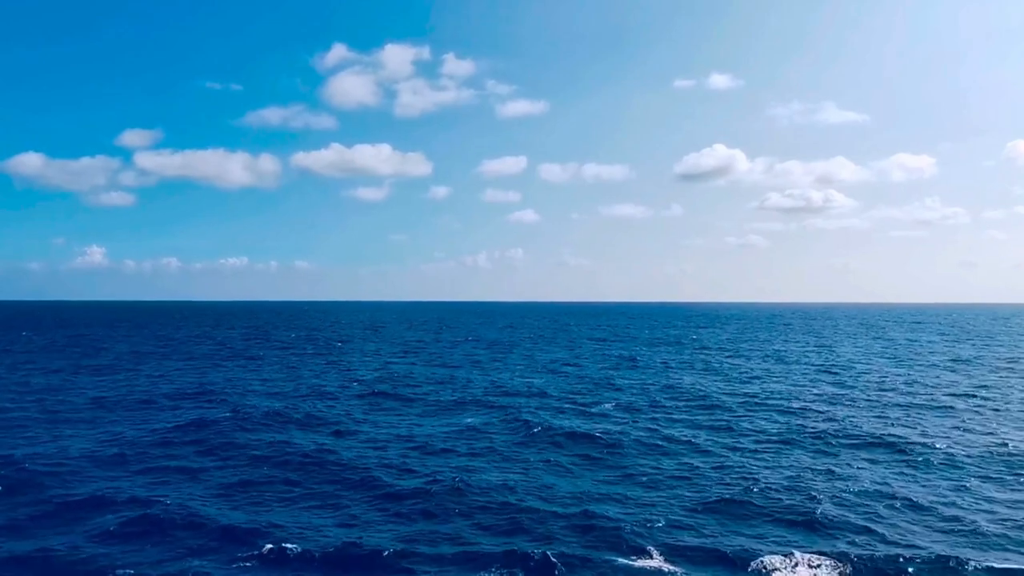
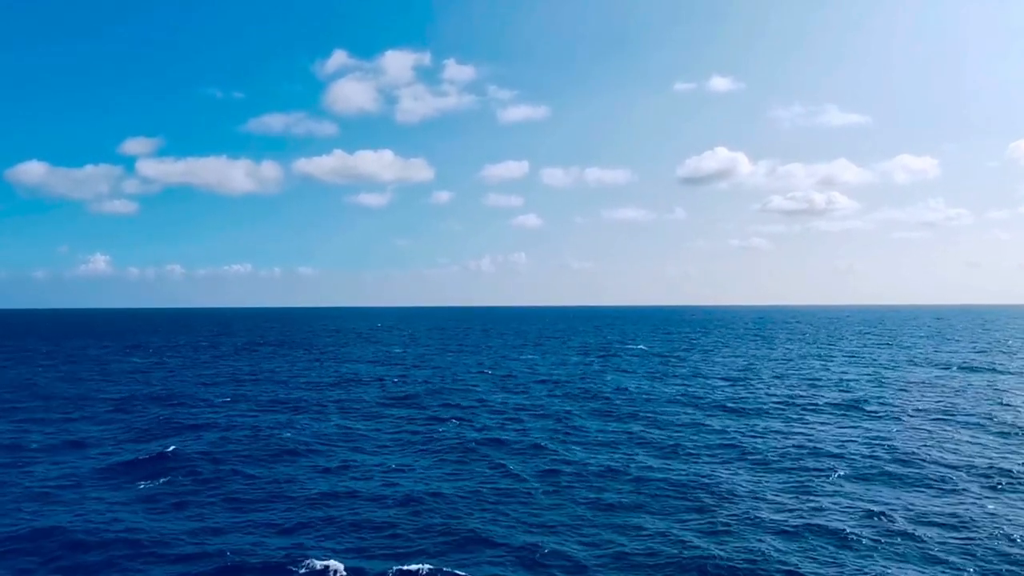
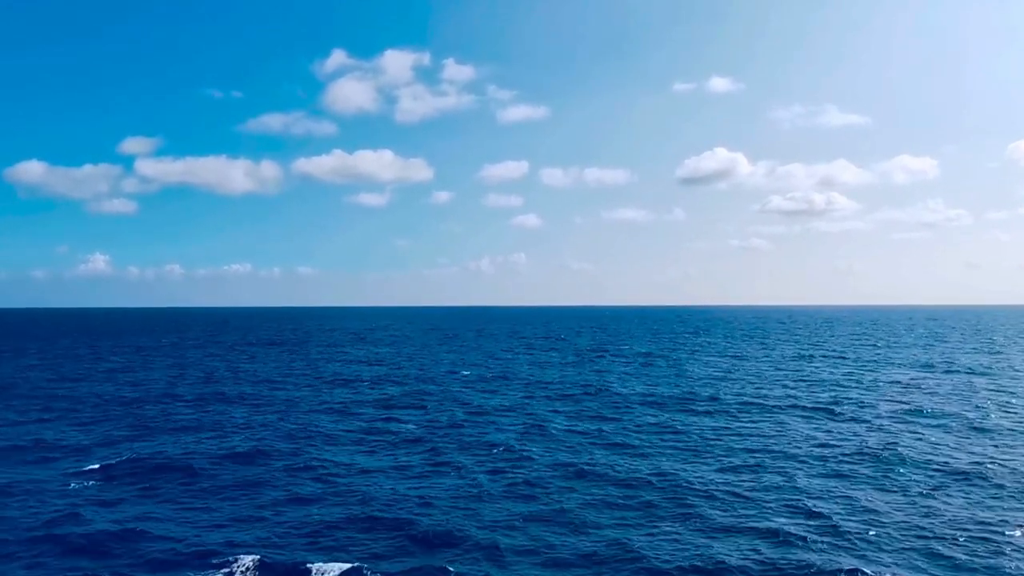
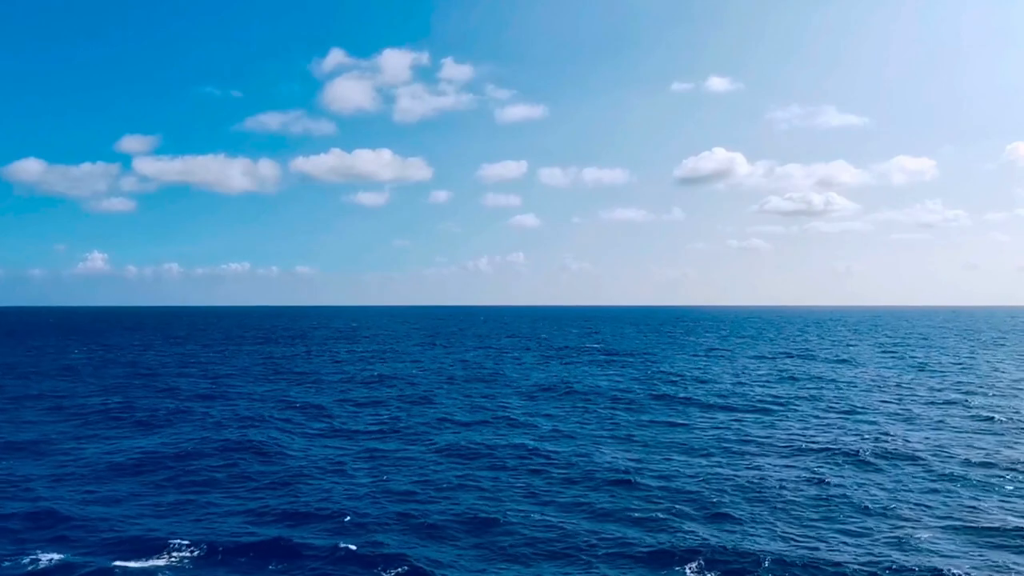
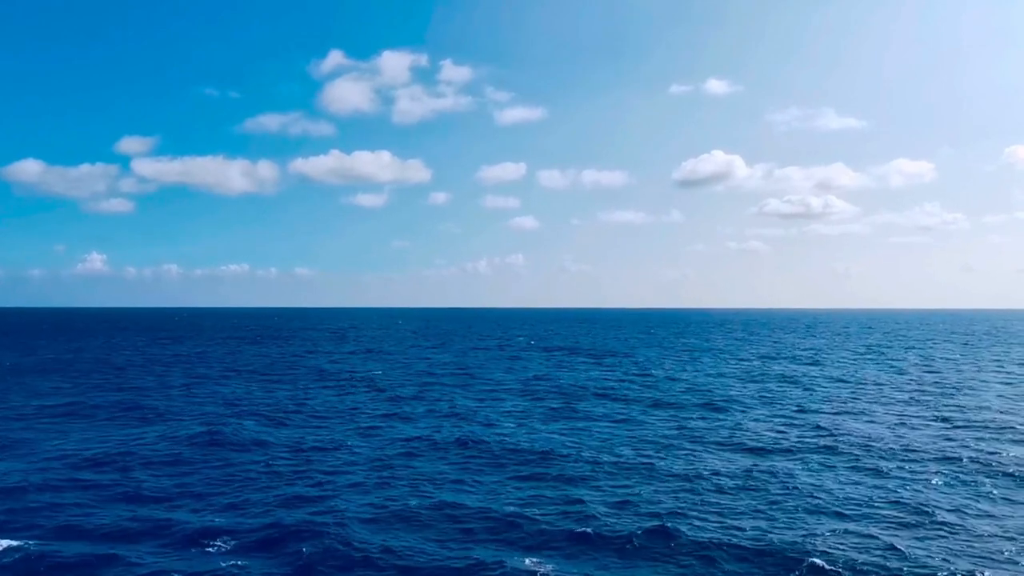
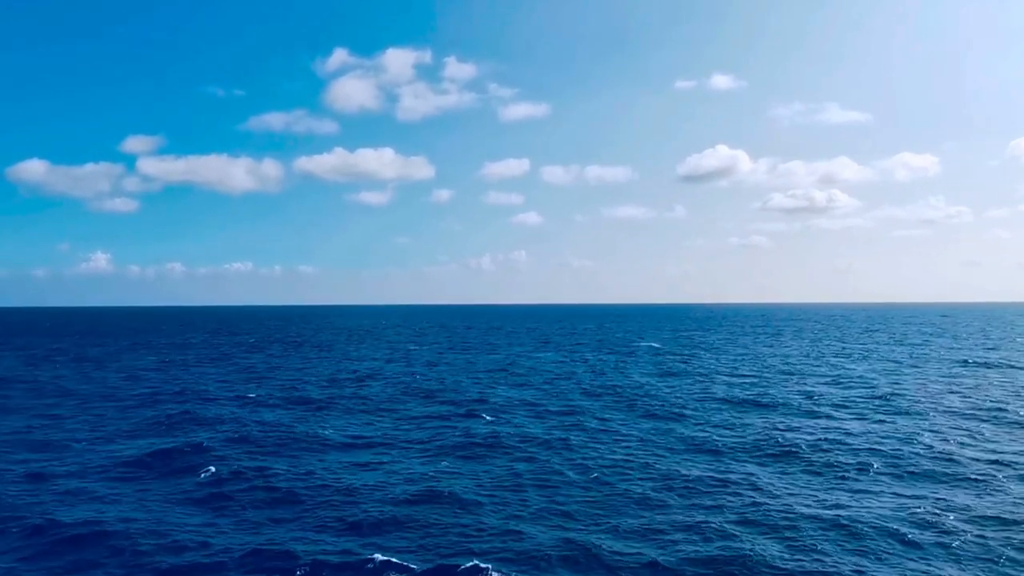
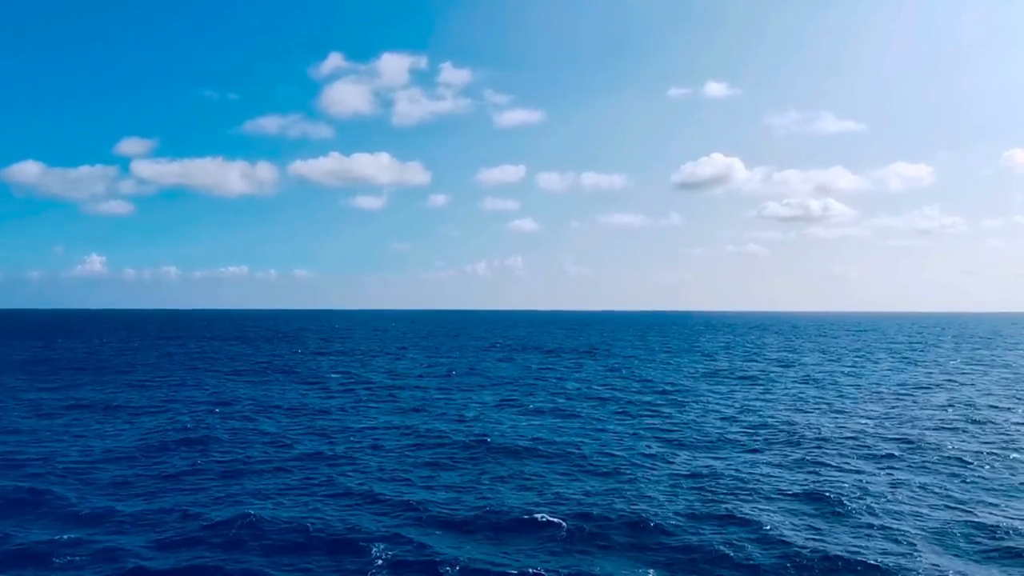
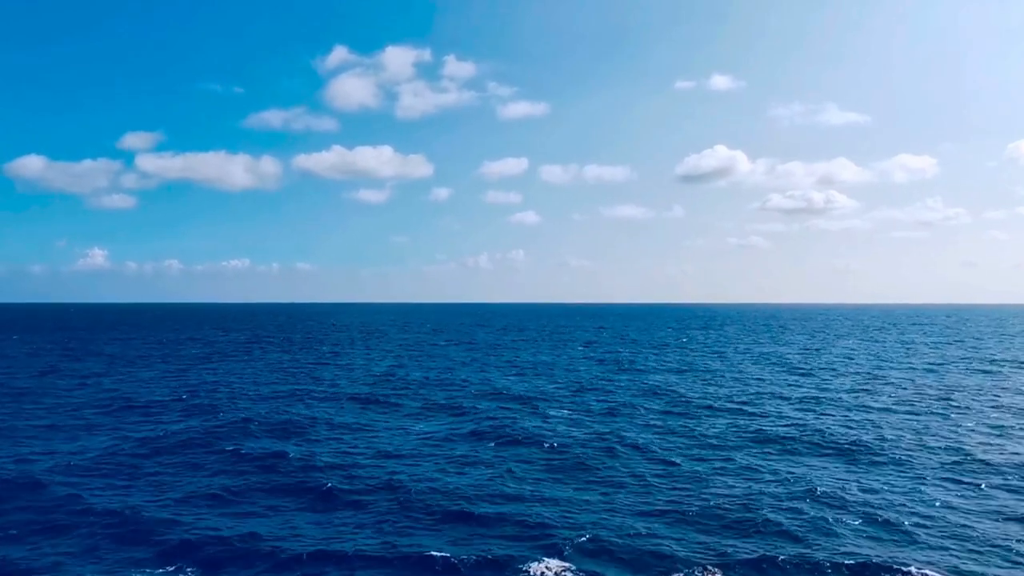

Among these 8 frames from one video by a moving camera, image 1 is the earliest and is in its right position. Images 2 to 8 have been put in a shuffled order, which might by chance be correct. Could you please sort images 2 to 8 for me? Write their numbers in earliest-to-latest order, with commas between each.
8, 6, 2, 3, 4, 5, 7
